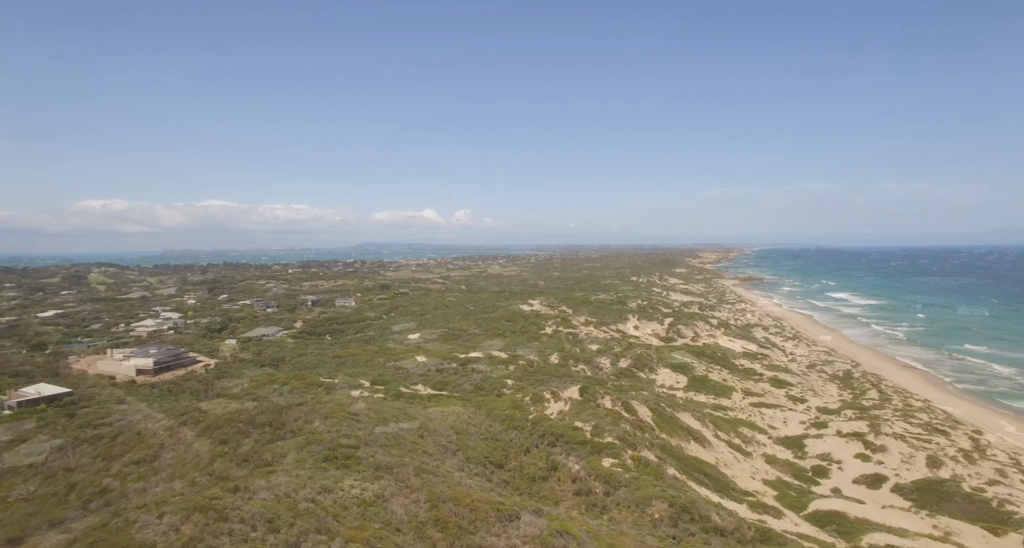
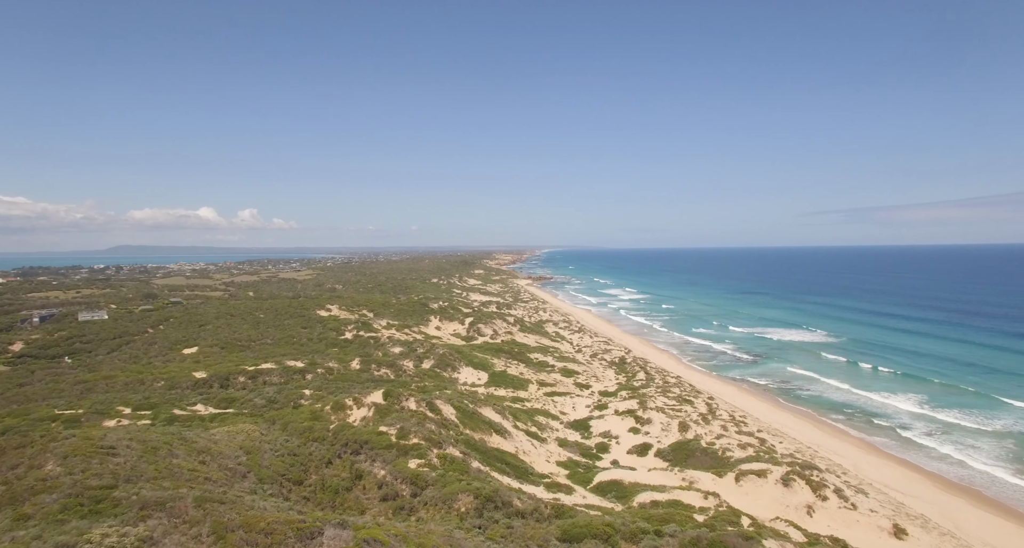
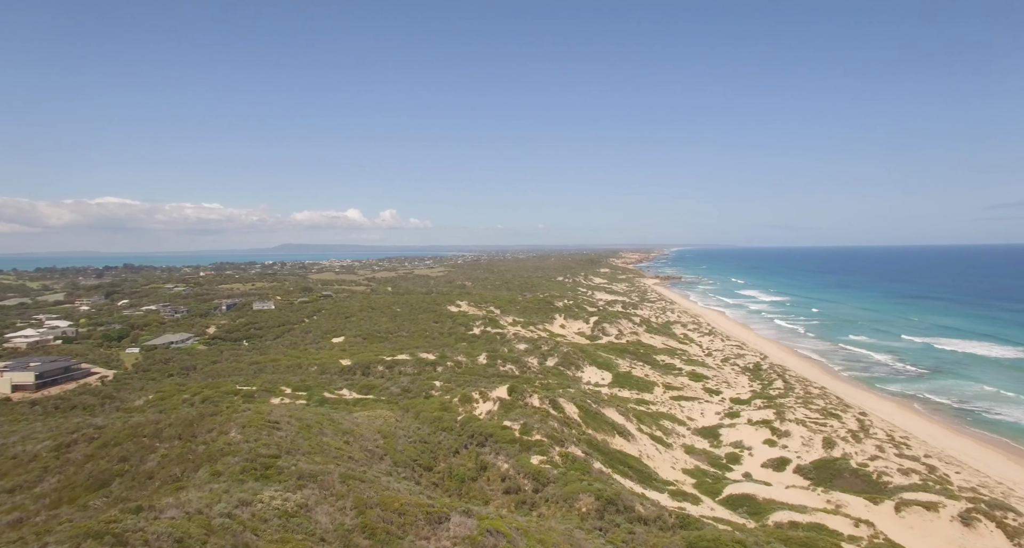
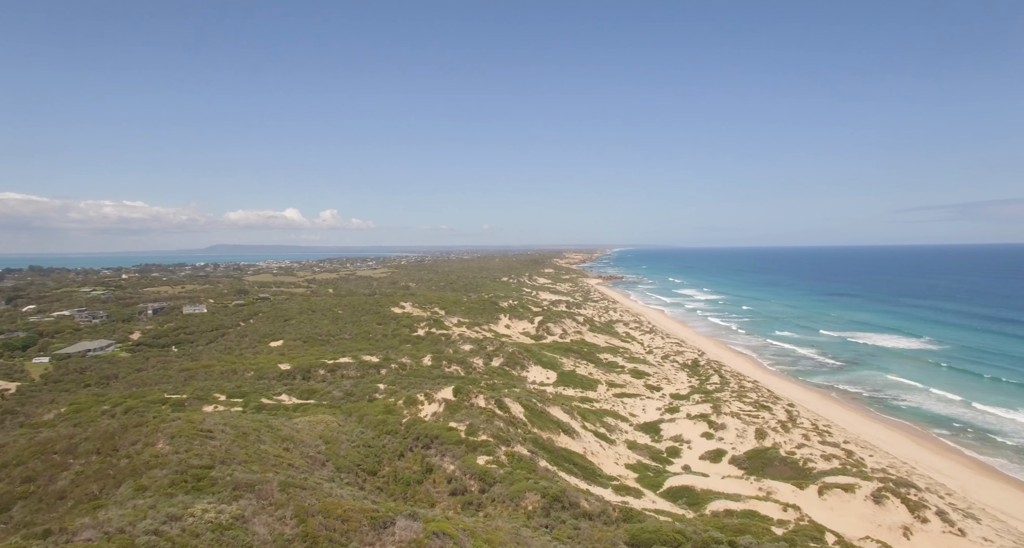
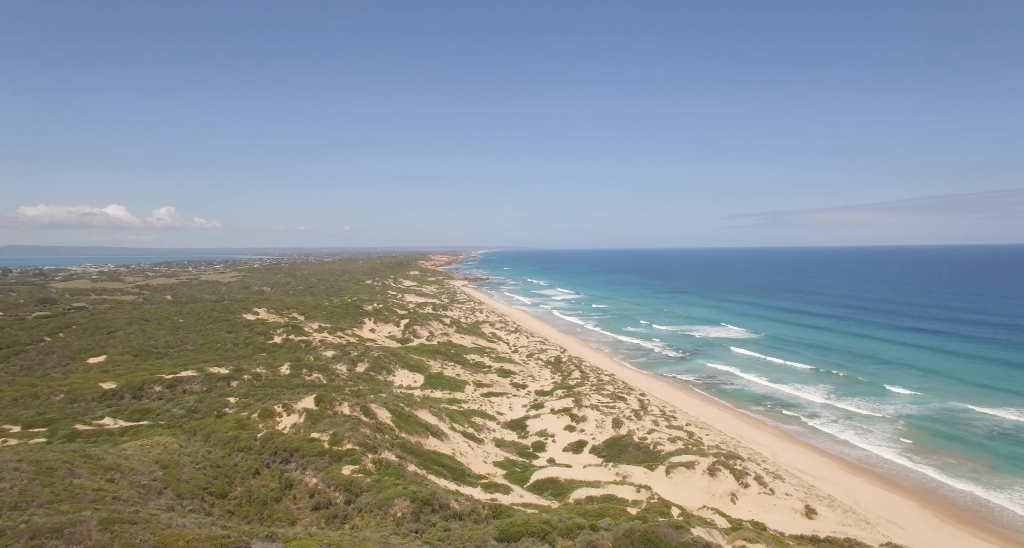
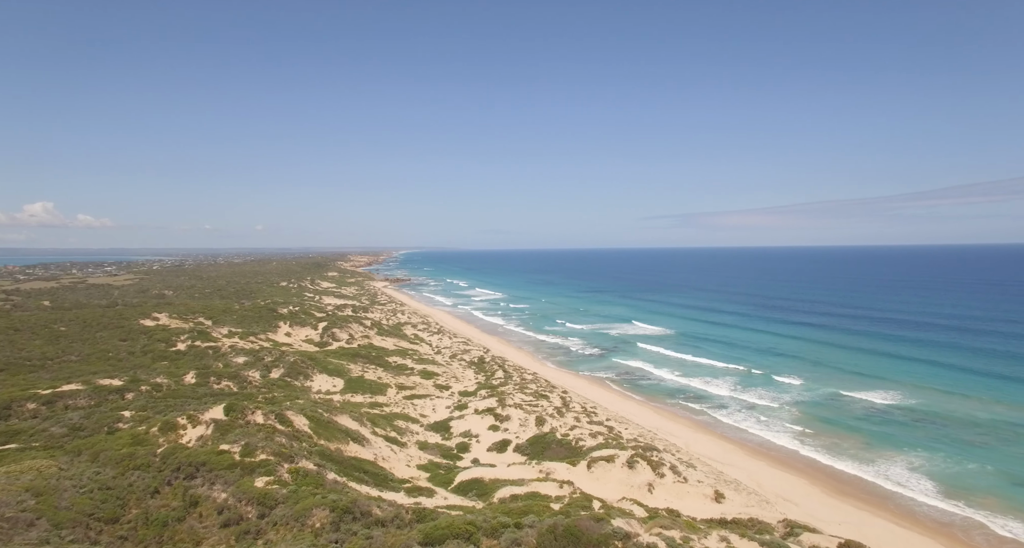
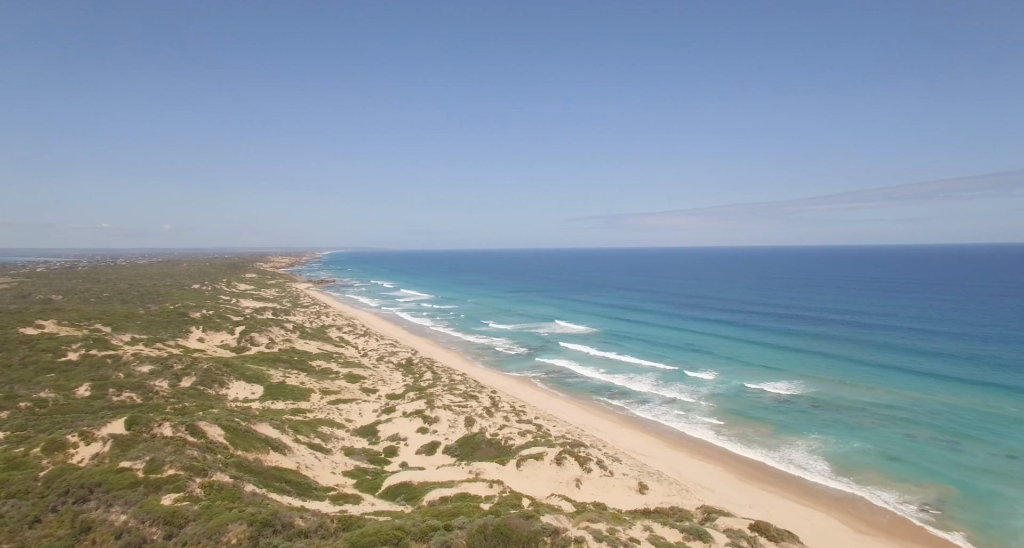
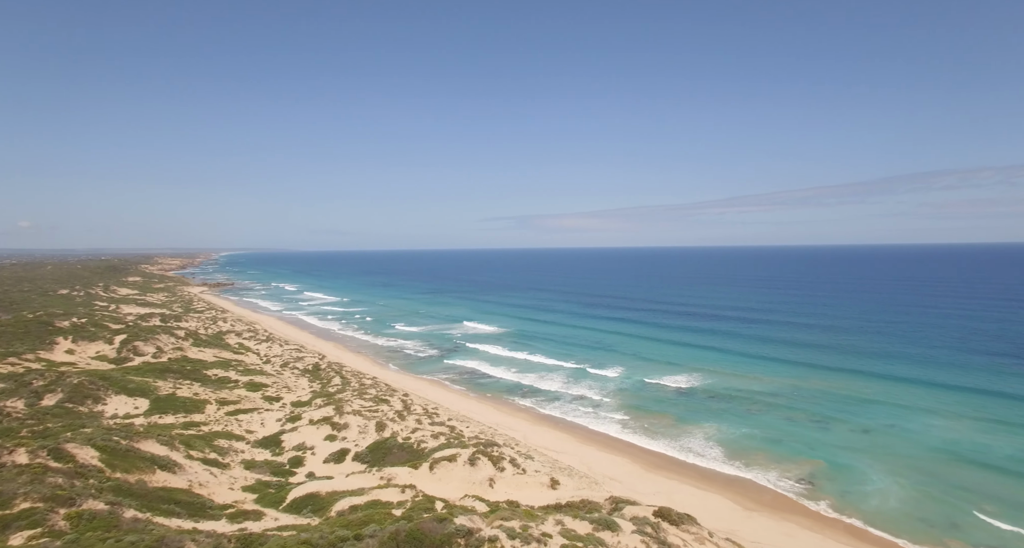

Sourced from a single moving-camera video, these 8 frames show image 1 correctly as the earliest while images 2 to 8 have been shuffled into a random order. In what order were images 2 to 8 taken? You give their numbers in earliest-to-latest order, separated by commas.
3, 4, 2, 5, 6, 7, 8
